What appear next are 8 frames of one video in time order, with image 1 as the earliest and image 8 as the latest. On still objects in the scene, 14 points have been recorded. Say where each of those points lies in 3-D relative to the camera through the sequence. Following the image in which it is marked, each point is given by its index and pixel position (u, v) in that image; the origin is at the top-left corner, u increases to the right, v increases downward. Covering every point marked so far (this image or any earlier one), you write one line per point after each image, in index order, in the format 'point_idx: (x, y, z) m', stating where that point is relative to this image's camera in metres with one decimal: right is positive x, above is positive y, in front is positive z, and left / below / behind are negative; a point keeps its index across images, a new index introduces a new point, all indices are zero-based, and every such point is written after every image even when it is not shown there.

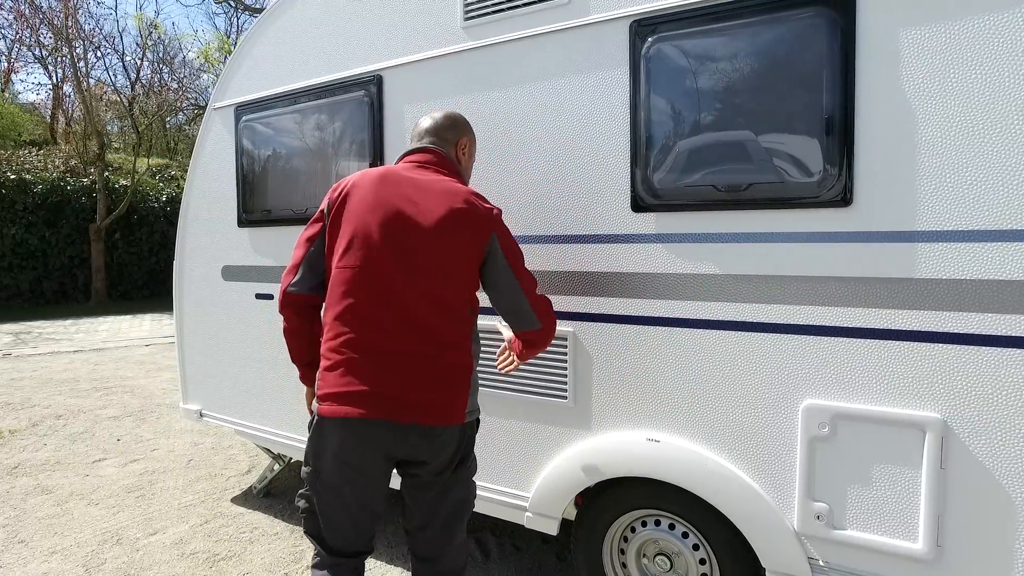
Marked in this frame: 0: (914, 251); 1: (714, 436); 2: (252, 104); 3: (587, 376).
0: (+1.1, +0.1, +1.7) m
1: (+0.7, -0.5, +2.0) m
2: (-1.3, +1.0, +3.2) m
3: (+0.3, -0.3, +2.2) m
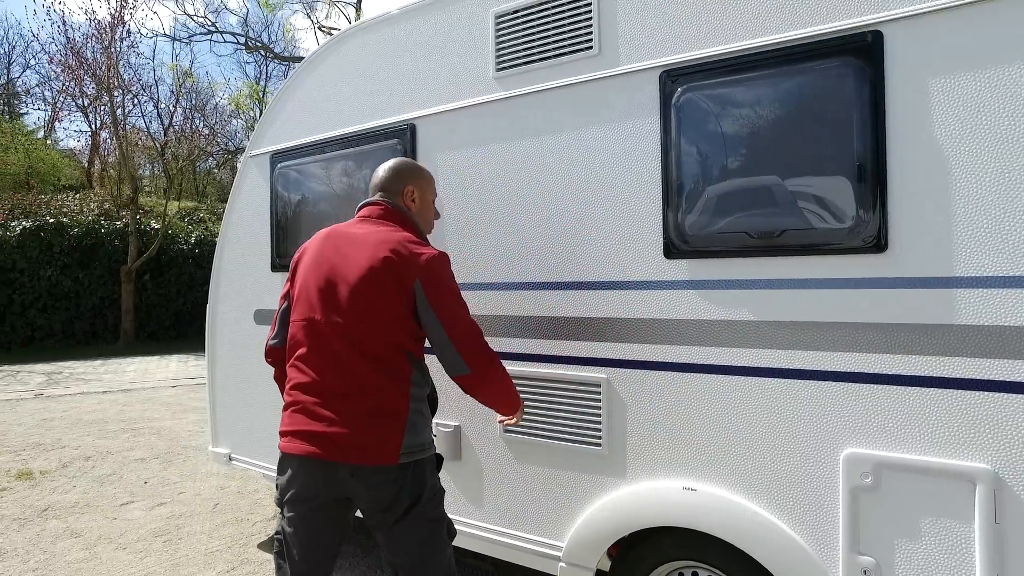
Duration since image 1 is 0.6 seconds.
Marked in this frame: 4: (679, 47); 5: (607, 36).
0: (+1.2, 0.0, +1.7) m
1: (+0.8, -0.6, +2.0) m
2: (-1.2, +0.7, +3.3) m
3: (+0.4, -0.5, +2.2) m
4: (+0.6, +0.8, +2.1) m
5: (+0.4, +0.9, +2.2) m
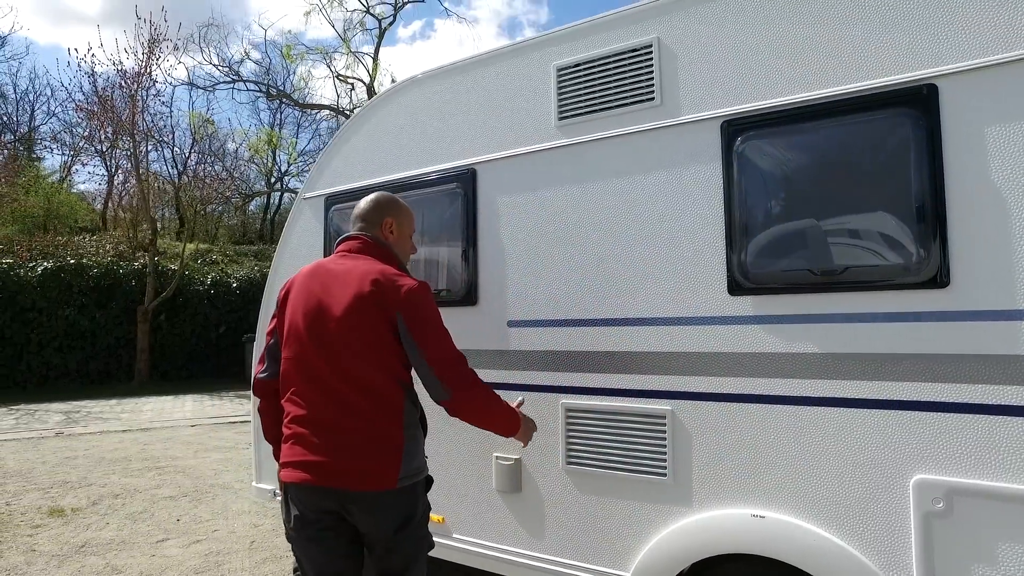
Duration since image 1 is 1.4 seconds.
0: (+1.5, -0.1, +1.8) m
1: (+1.0, -0.8, +2.0) m
2: (-0.9, +0.5, +3.4) m
3: (+0.7, -0.6, +2.3) m
4: (+0.9, +0.7, +2.3) m
5: (+0.6, +0.8, +2.4) m
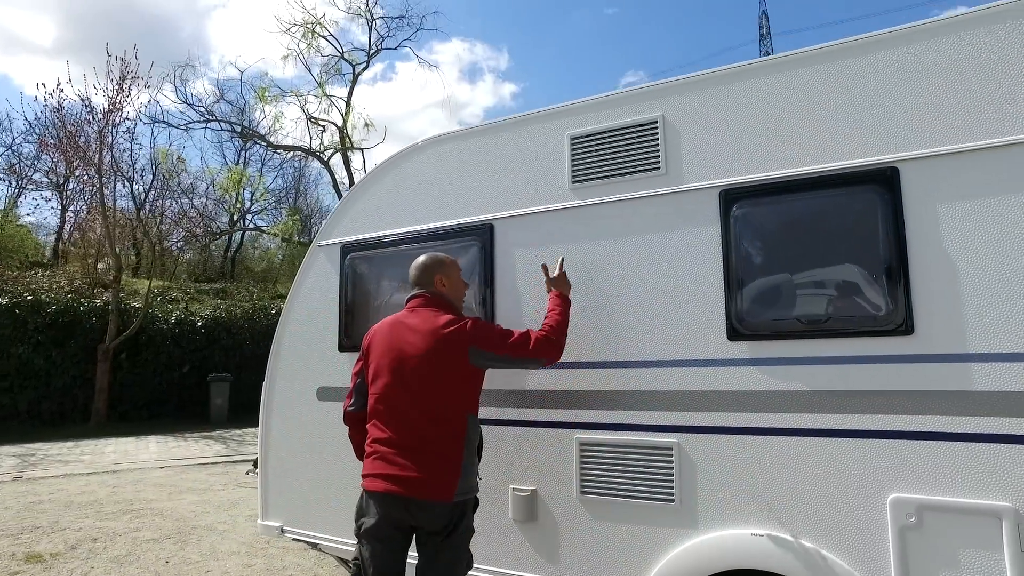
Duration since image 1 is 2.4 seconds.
0: (+1.6, -0.3, +2.2) m
1: (+1.2, -0.9, +2.4) m
2: (-0.9, +0.3, +3.7) m
3: (+0.8, -0.8, +2.6) m
4: (+1.0, +0.5, +2.7) m
5: (+0.7, +0.6, +2.8) m
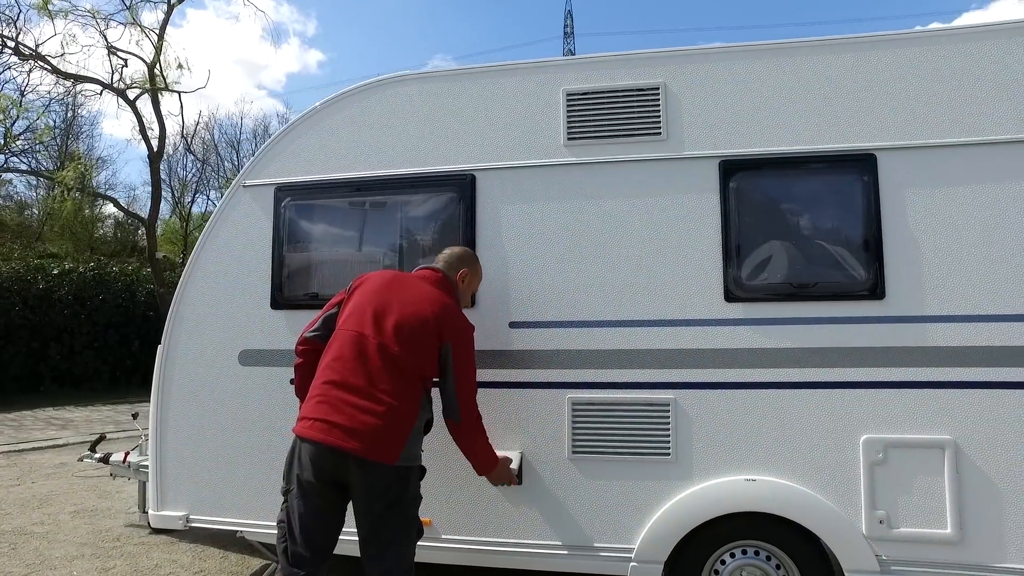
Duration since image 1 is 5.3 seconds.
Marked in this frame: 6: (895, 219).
0: (+1.7, -0.2, +2.6) m
1: (+1.2, -0.8, +2.6) m
2: (-1.1, +0.5, +3.2) m
3: (+0.8, -0.6, +2.7) m
4: (+1.0, +0.7, +2.8) m
5: (+0.8, +0.8, +2.9) m
6: (+1.6, +0.3, +2.7) m
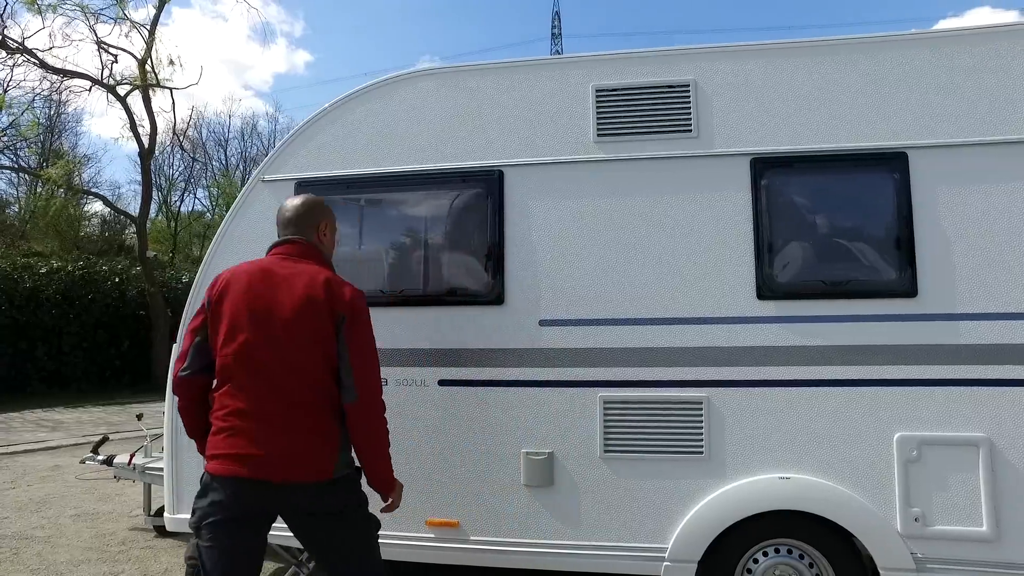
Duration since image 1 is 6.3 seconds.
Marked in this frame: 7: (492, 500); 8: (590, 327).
0: (+1.9, -0.2, +2.6) m
1: (+1.4, -0.8, +2.6) m
2: (-1.0, +0.5, +3.1) m
3: (+0.9, -0.6, +2.7) m
4: (+1.2, +0.7, +2.8) m
5: (+0.9, +0.8, +2.9) m
6: (+1.8, +0.3, +2.7) m
7: (-0.1, -1.0, +2.8) m
8: (+0.4, -0.2, +2.8) m
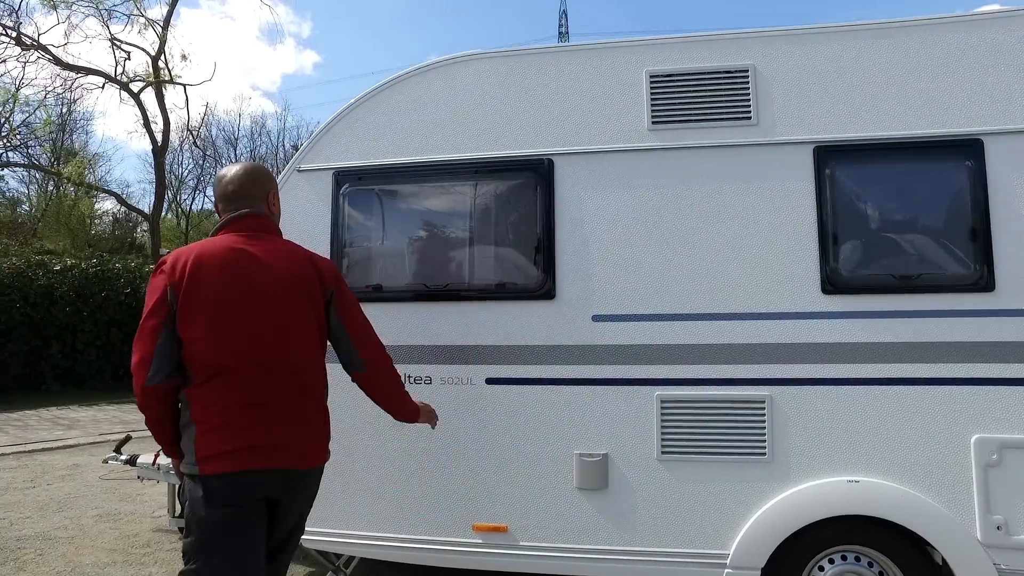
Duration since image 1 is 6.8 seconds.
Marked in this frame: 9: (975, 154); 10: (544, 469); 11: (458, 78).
0: (+2.1, -0.1, +2.5) m
1: (+1.6, -0.8, +2.5) m
2: (-0.7, +0.6, +3.0) m
3: (+1.1, -0.6, +2.6) m
4: (+1.4, +0.7, +2.7) m
5: (+1.1, +0.8, +2.7) m
6: (+2.0, +0.3, +2.5) m
7: (+0.1, -0.9, +2.7) m
8: (+0.6, -0.1, +2.7) m
9: (+1.9, +0.6, +2.6) m
10: (+0.1, -0.8, +2.7) m
11: (-0.3, +1.0, +3.0) m
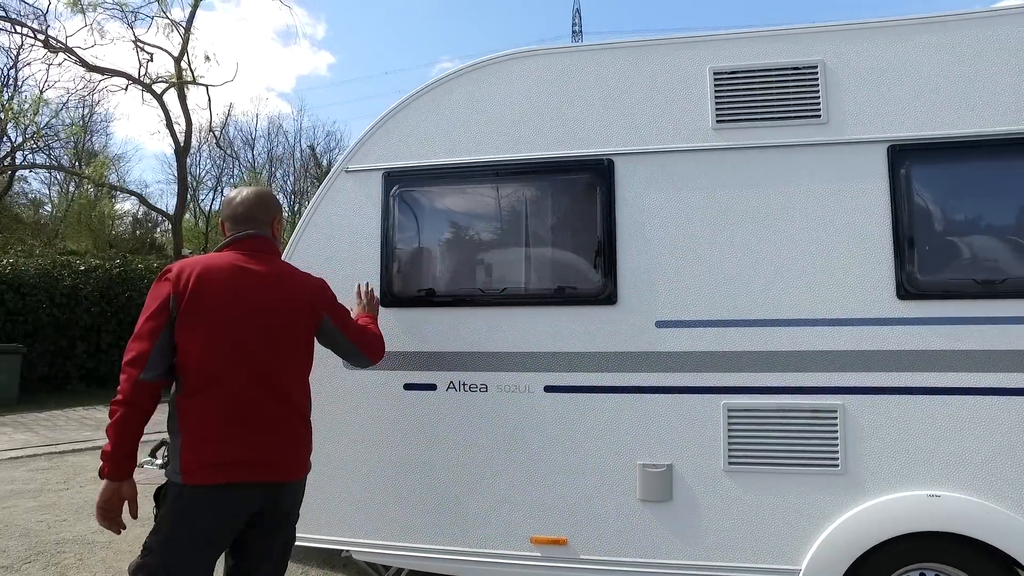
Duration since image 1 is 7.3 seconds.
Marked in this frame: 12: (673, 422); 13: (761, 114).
0: (+2.3, -0.2, +2.3) m
1: (+1.8, -0.8, +2.4) m
2: (-0.5, +0.6, +3.0) m
3: (+1.4, -0.6, +2.5) m
4: (+1.6, +0.7, +2.6) m
5: (+1.4, +0.8, +2.6) m
6: (+2.3, +0.3, +2.4) m
7: (+0.4, -1.0, +2.6) m
8: (+0.8, -0.2, +2.6) m
9: (+2.2, +0.5, +2.4) m
10: (+0.4, -0.8, +2.6) m
11: (0.0, +1.0, +2.9) m
12: (+0.7, -0.6, +2.6) m
13: (+1.1, +0.8, +2.7) m
